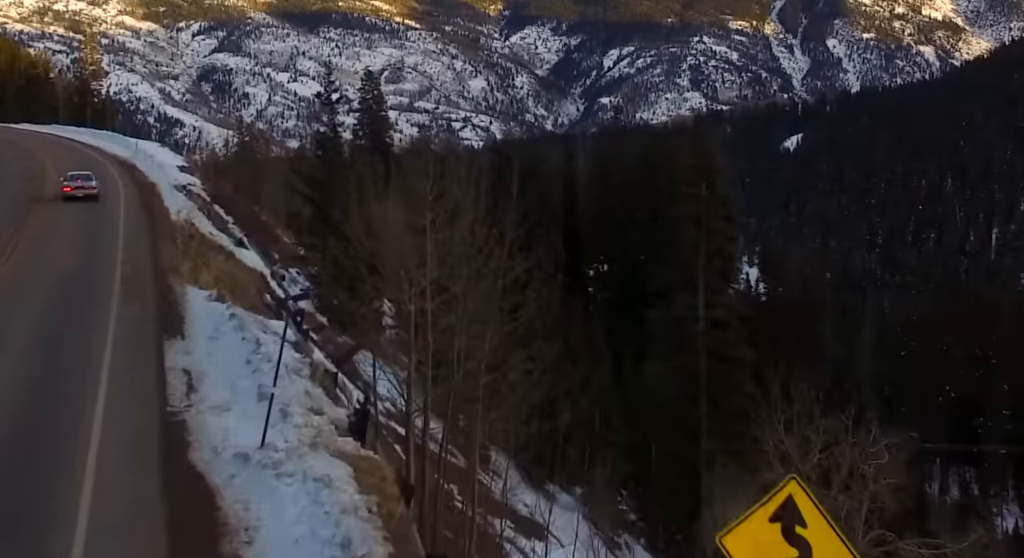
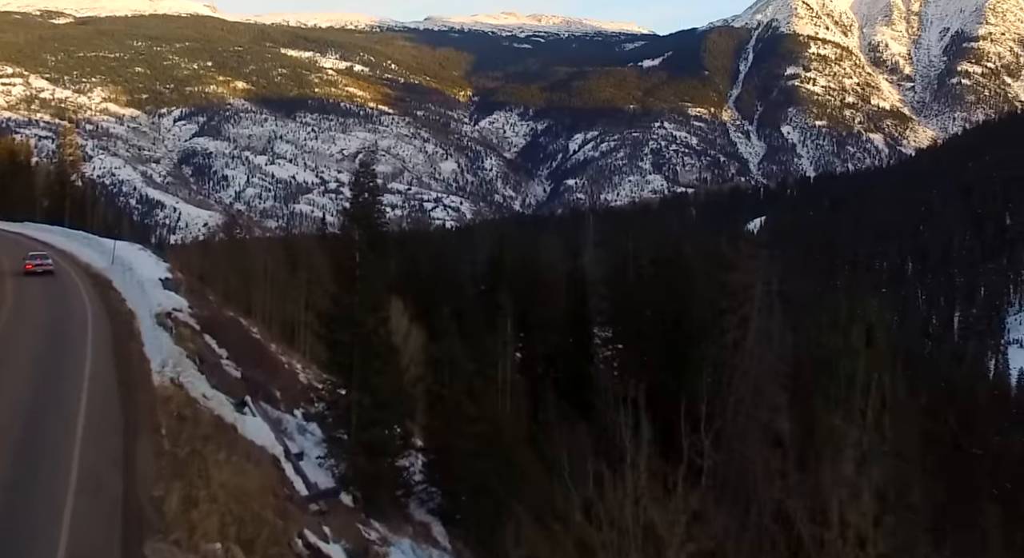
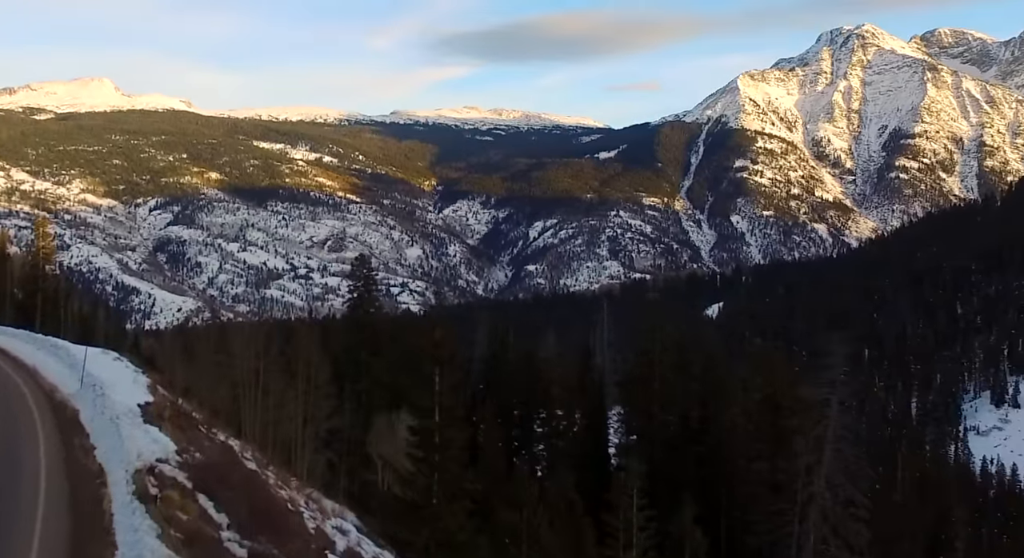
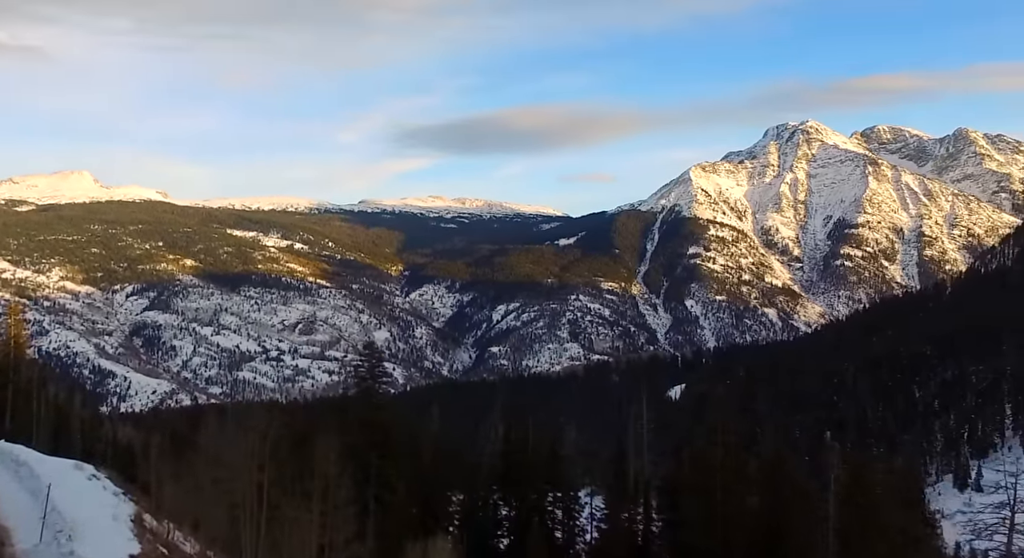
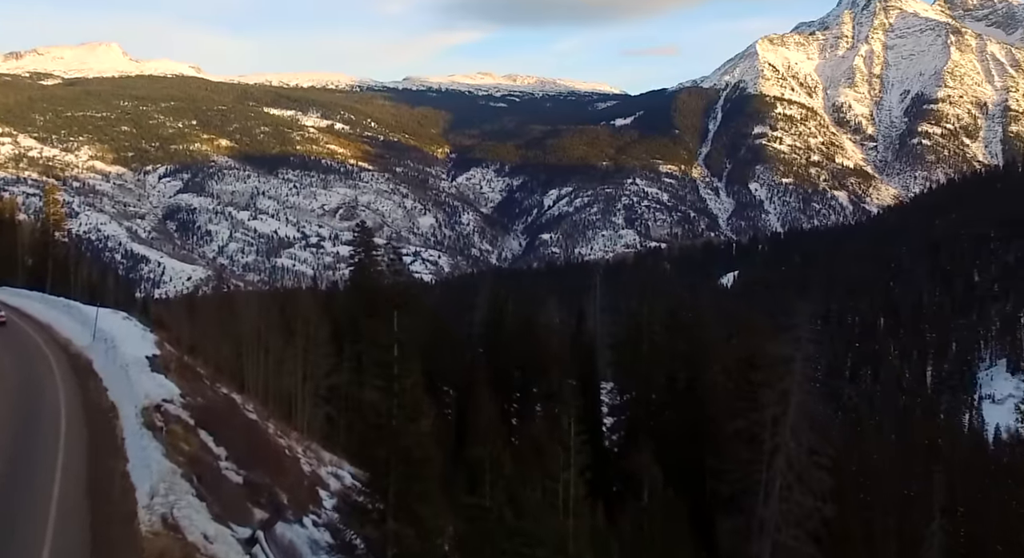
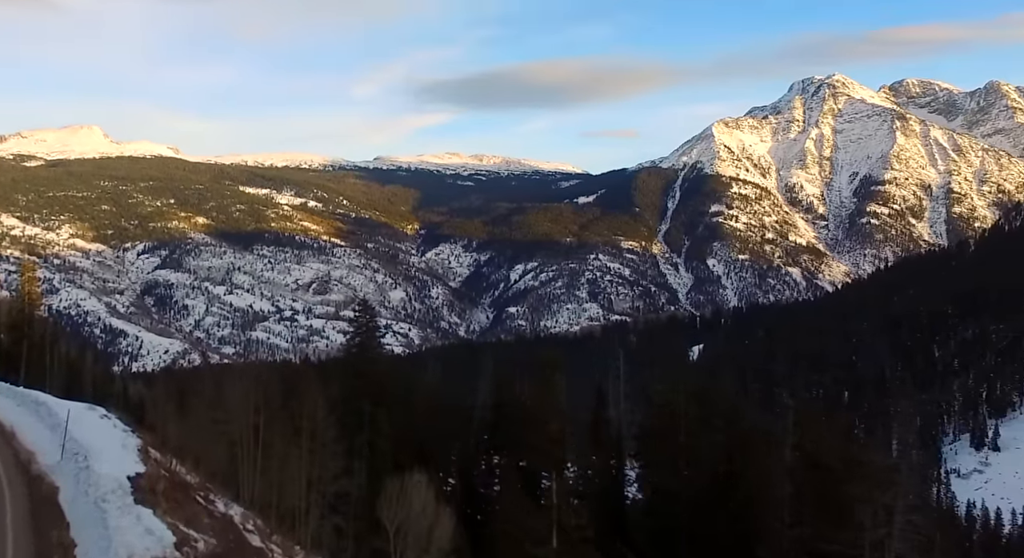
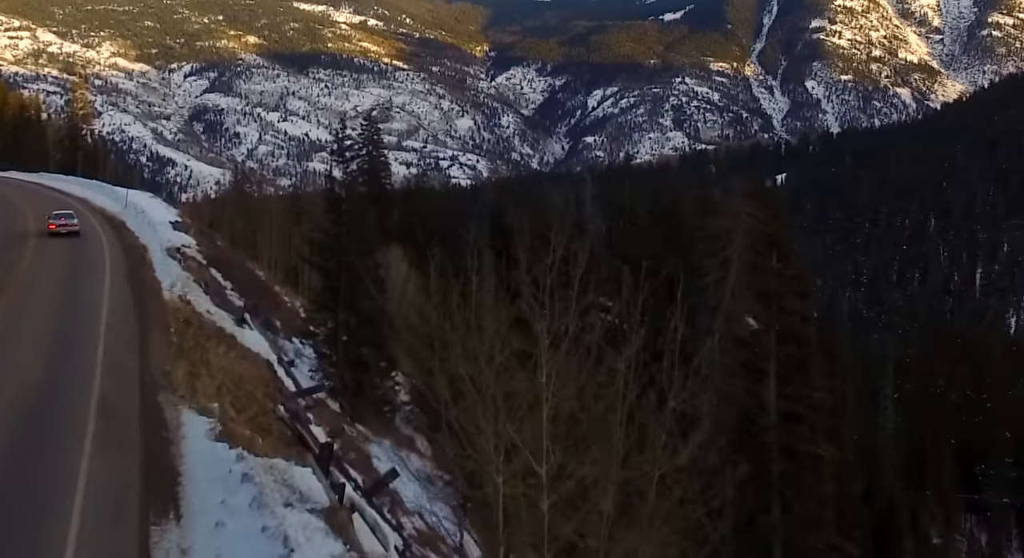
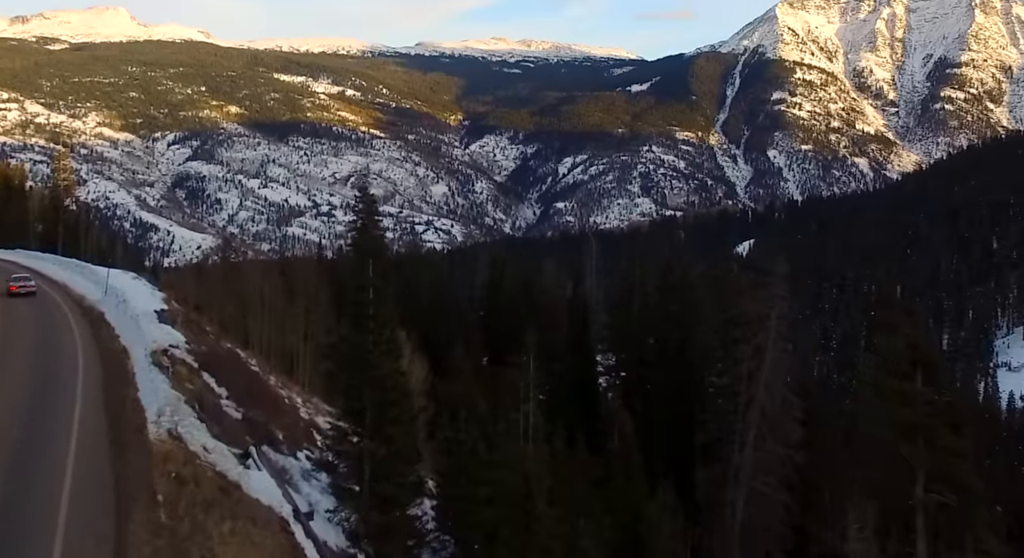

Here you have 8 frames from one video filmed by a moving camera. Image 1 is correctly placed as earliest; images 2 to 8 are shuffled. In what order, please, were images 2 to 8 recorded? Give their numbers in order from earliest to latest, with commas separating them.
7, 2, 8, 5, 3, 6, 4
